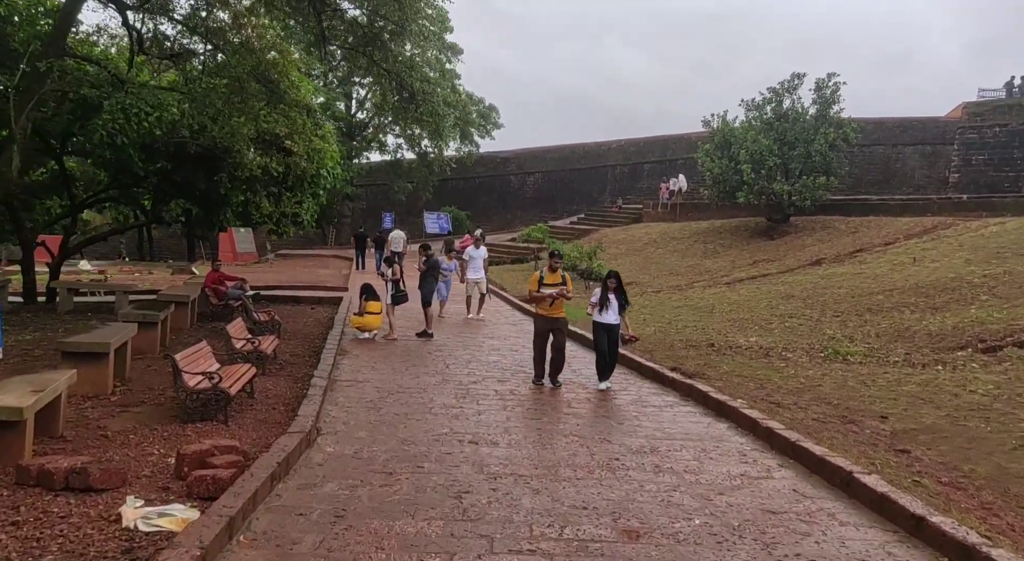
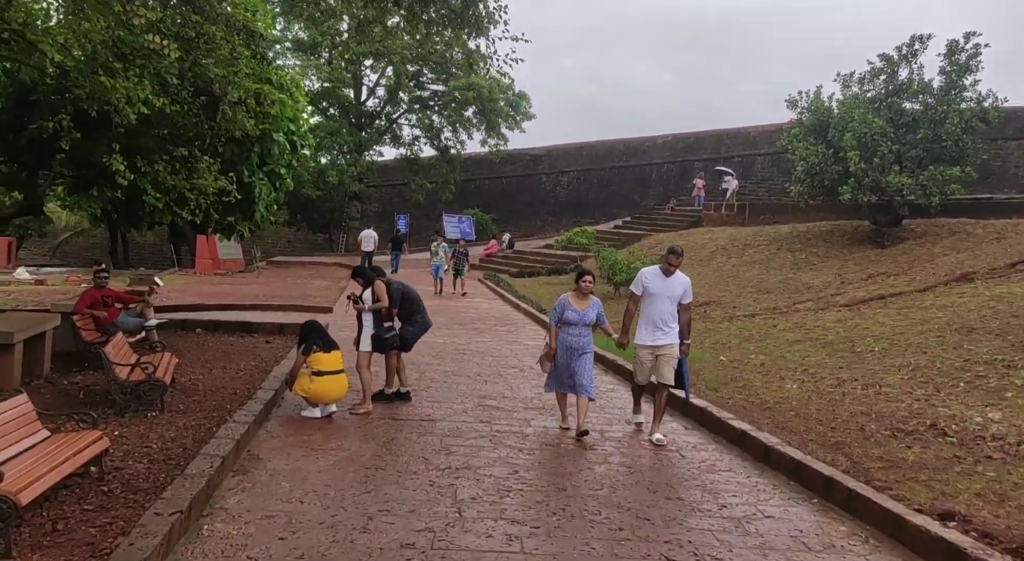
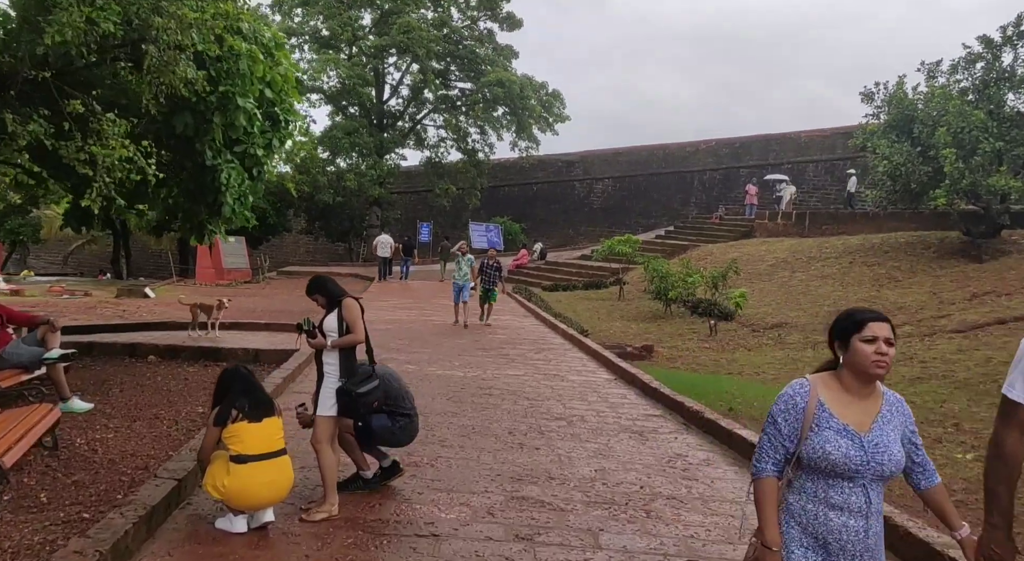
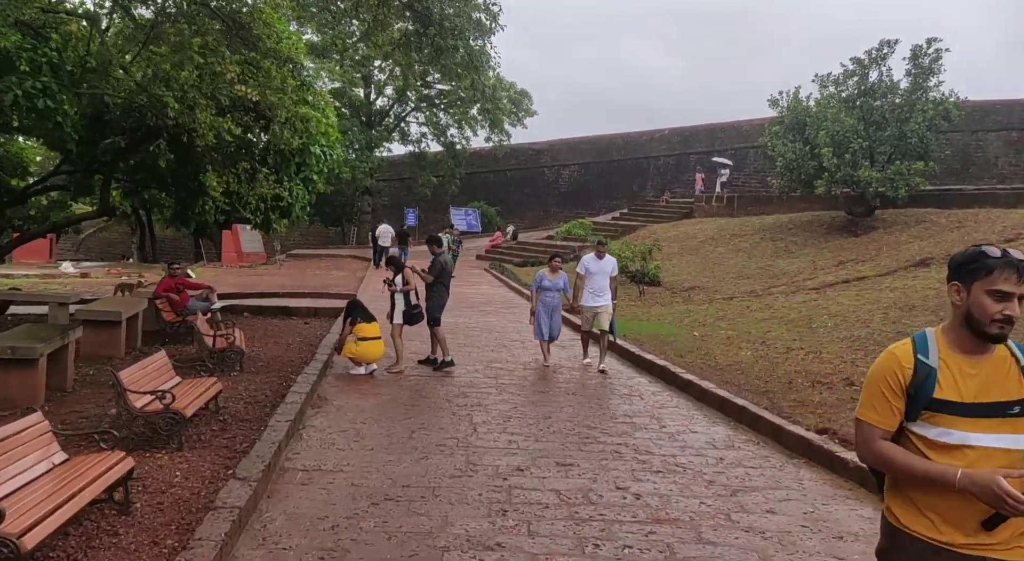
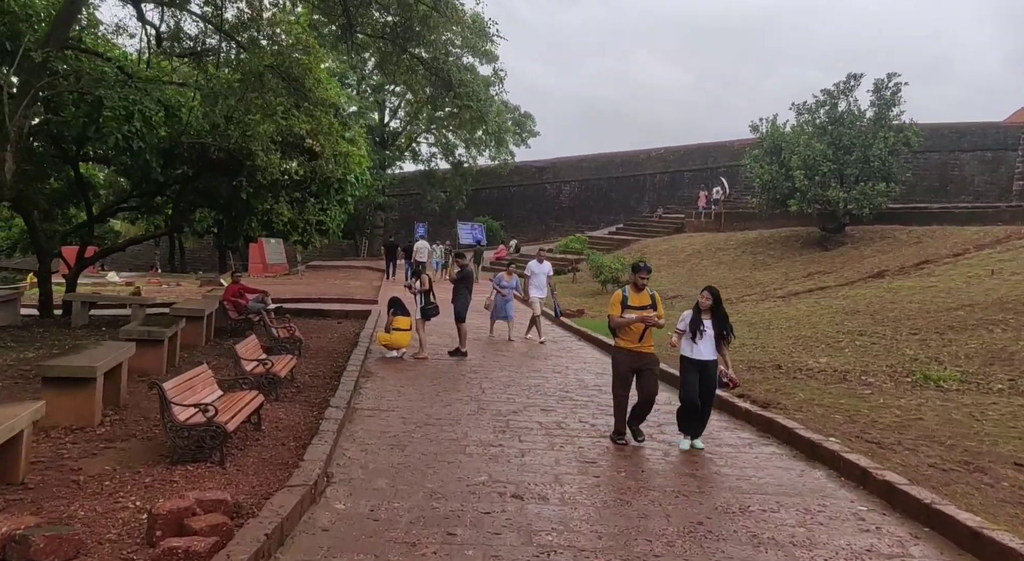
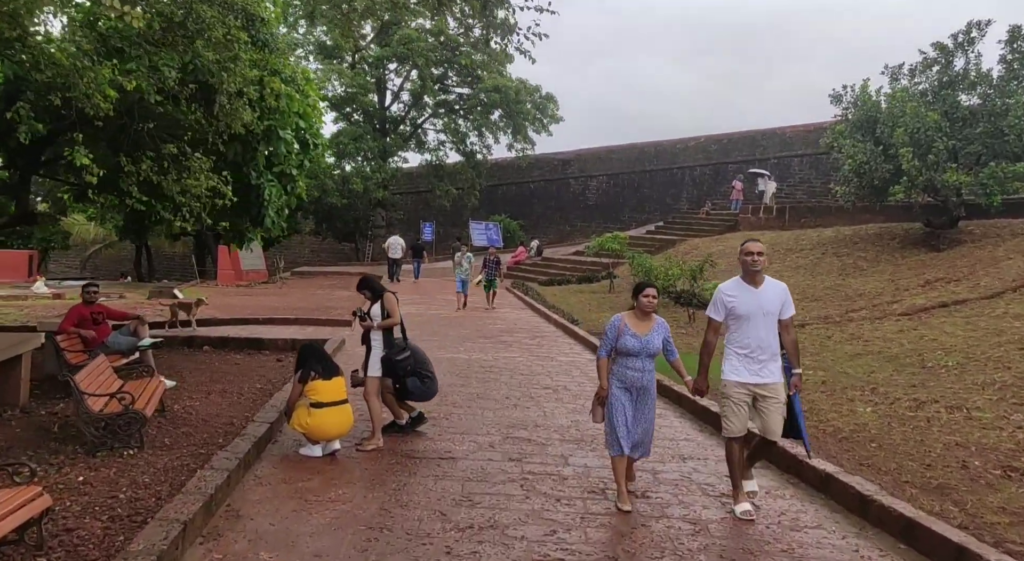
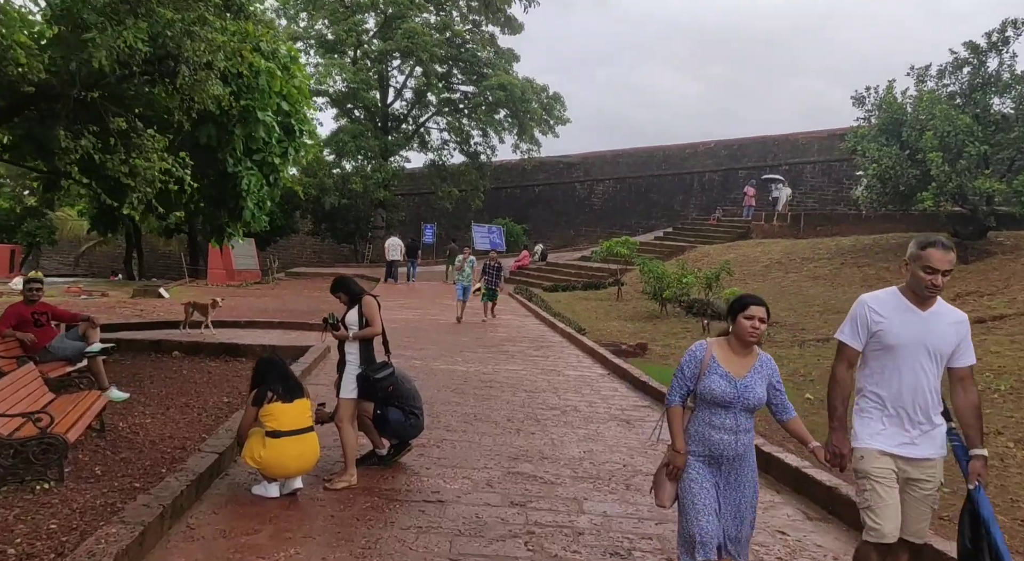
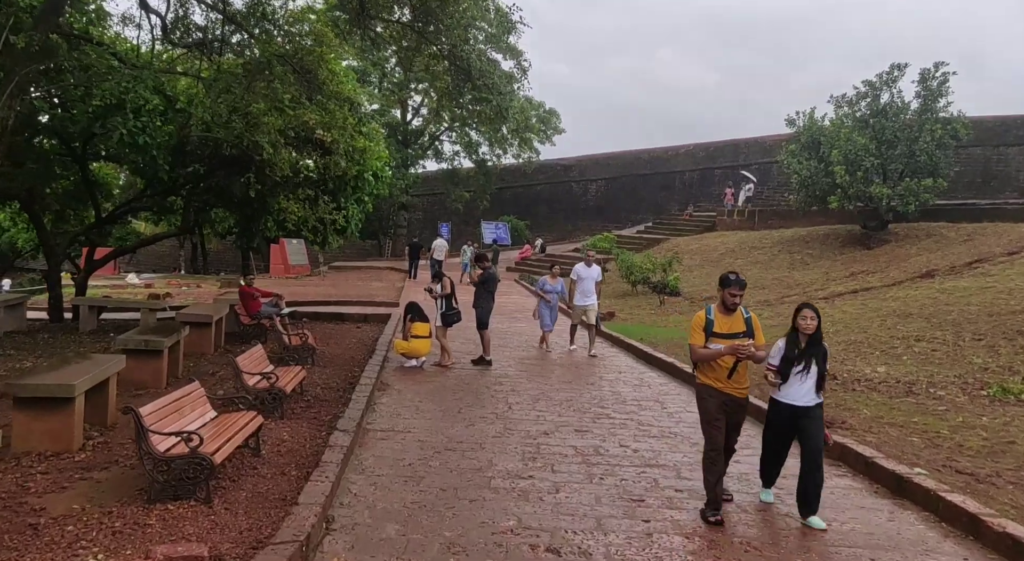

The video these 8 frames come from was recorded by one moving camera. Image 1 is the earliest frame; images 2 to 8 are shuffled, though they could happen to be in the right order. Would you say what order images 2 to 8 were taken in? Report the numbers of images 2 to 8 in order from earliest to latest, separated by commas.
5, 8, 4, 2, 6, 7, 3
